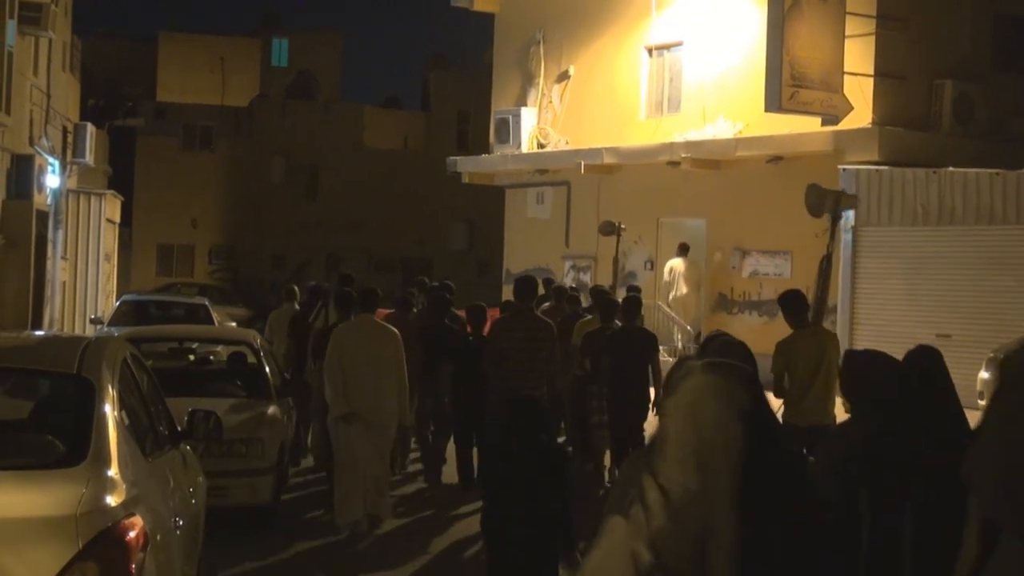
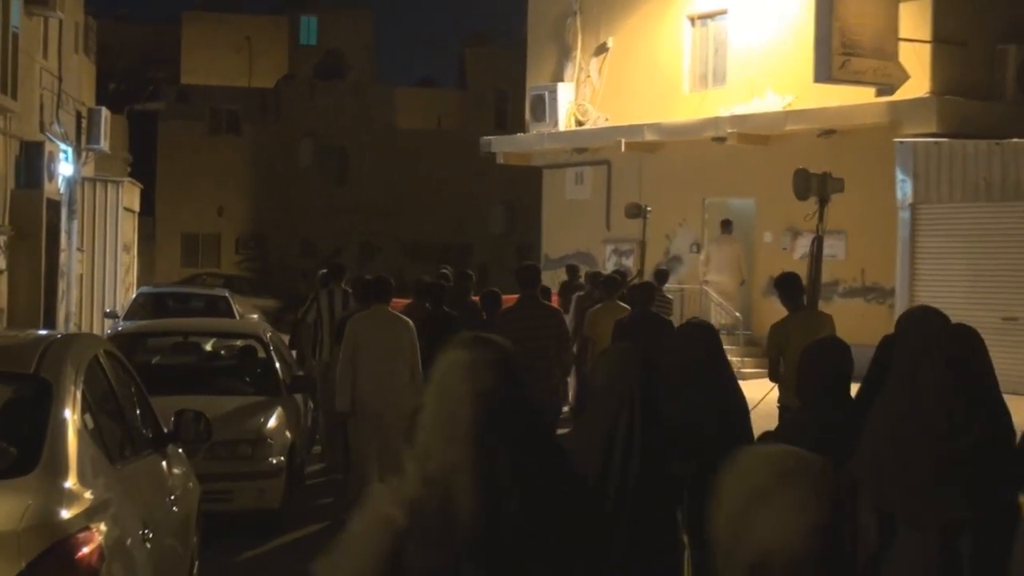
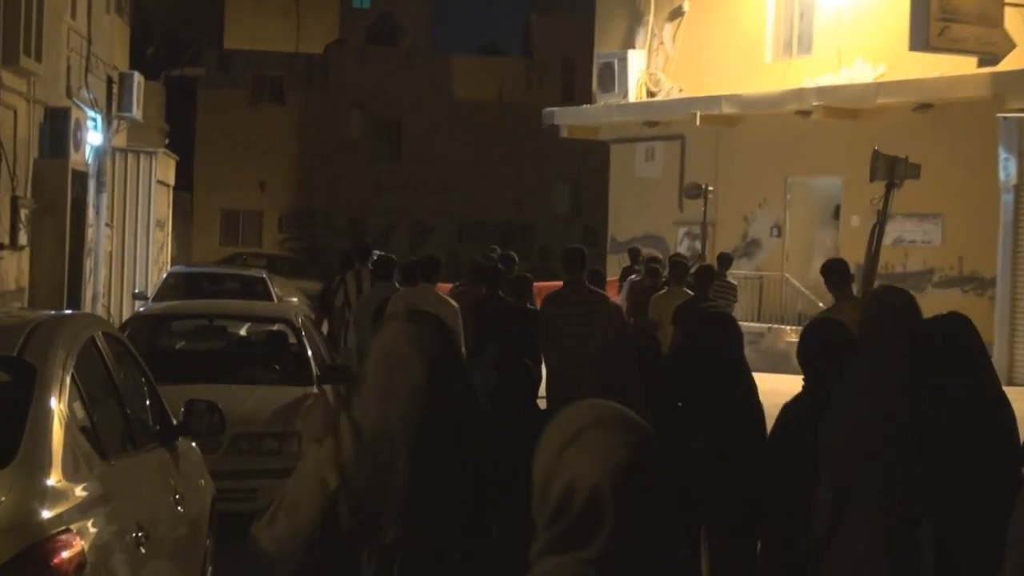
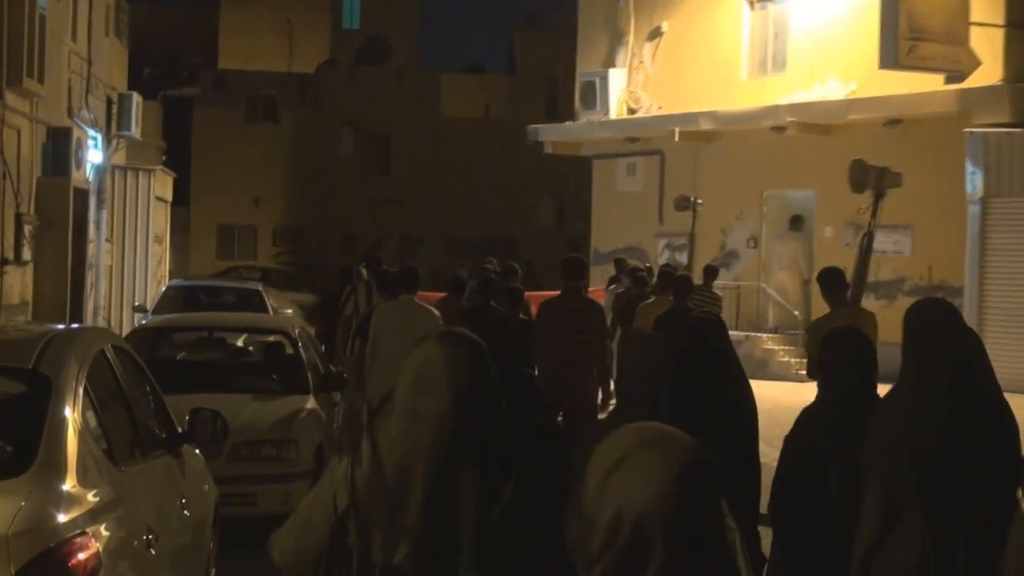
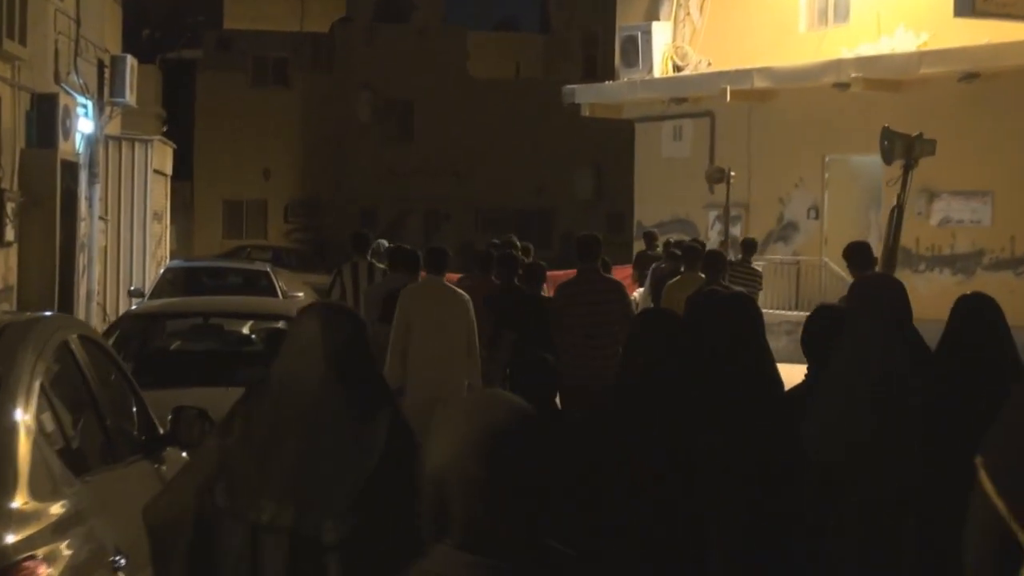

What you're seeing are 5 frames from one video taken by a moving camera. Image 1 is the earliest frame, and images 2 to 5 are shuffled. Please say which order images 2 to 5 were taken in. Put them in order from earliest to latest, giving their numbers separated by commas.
2, 4, 3, 5
